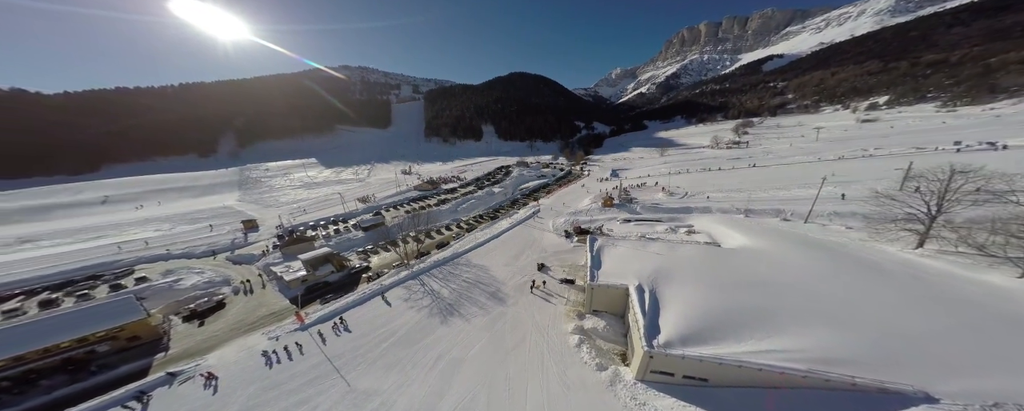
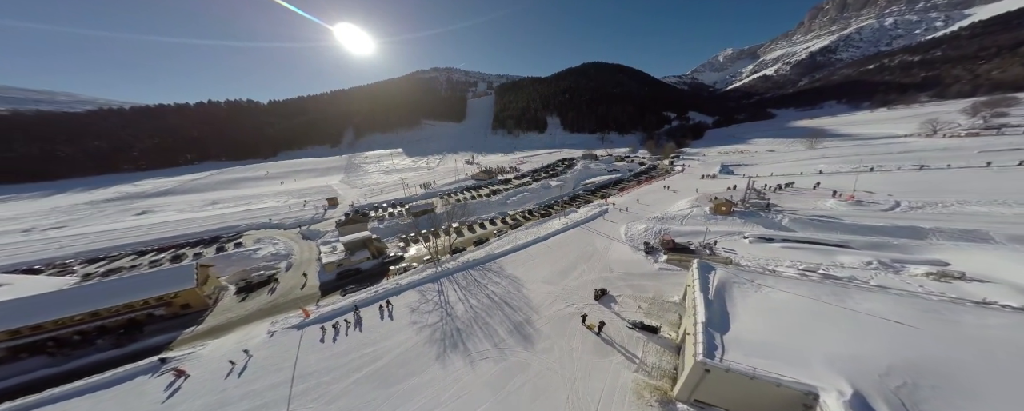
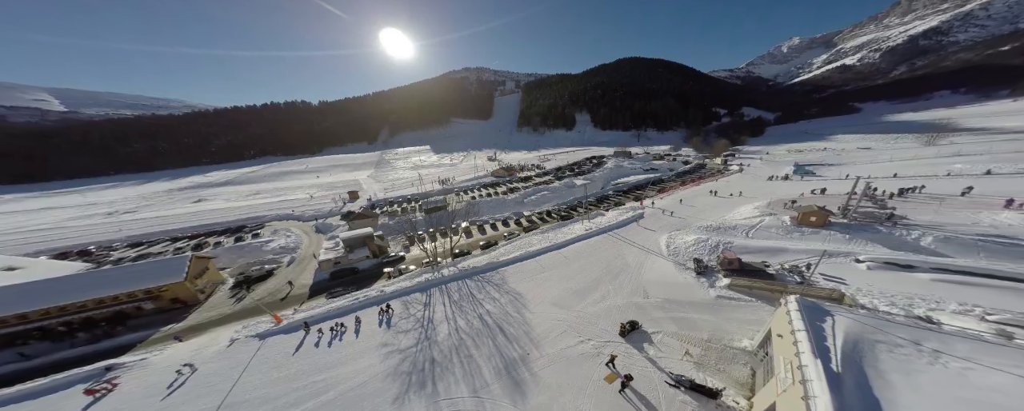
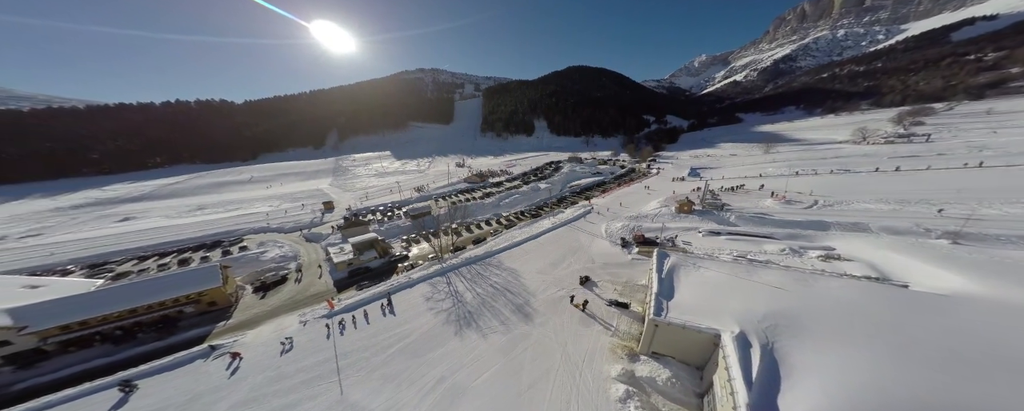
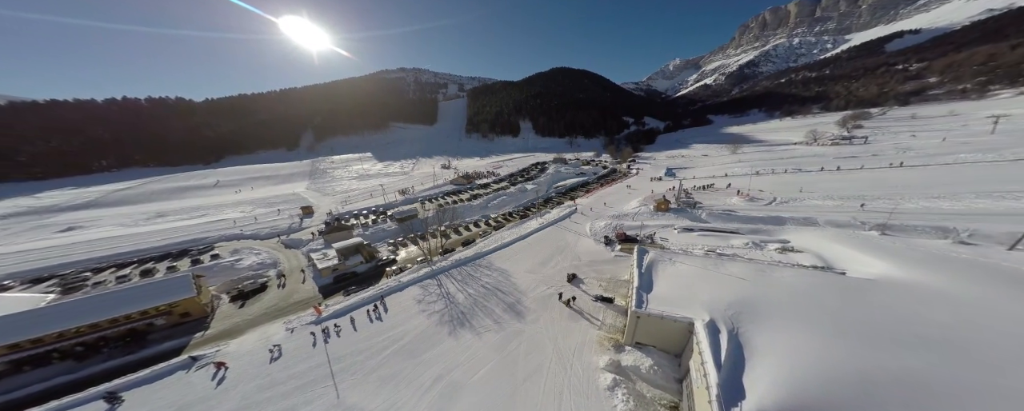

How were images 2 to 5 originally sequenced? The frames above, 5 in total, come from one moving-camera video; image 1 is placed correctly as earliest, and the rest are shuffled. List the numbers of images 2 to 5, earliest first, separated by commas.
5, 4, 2, 3
